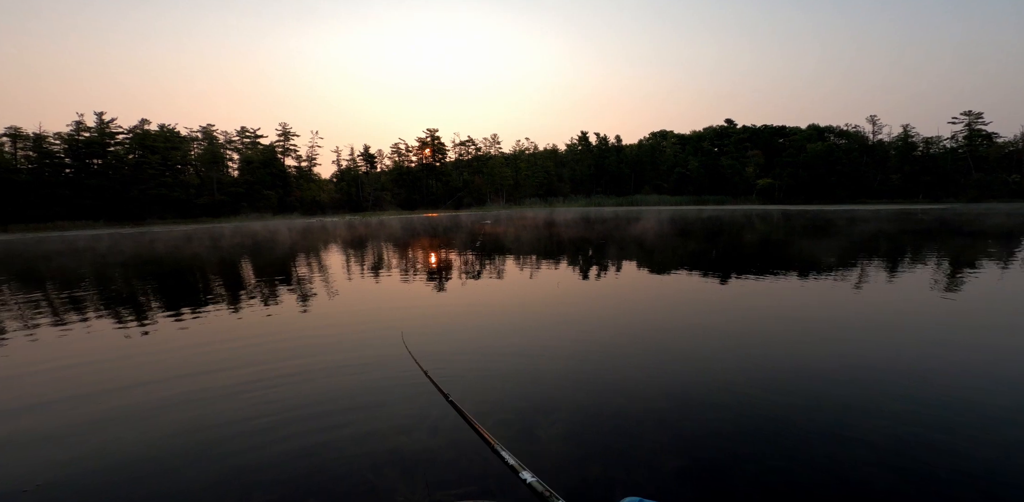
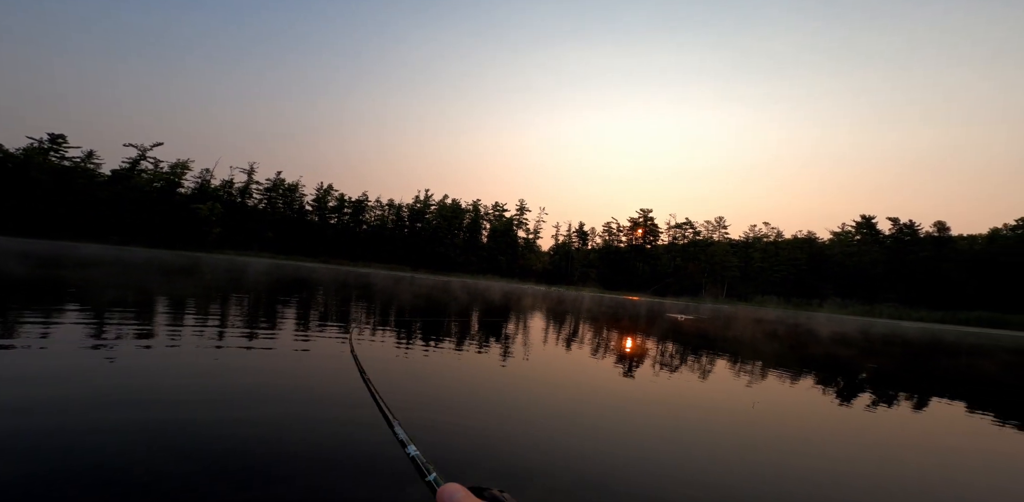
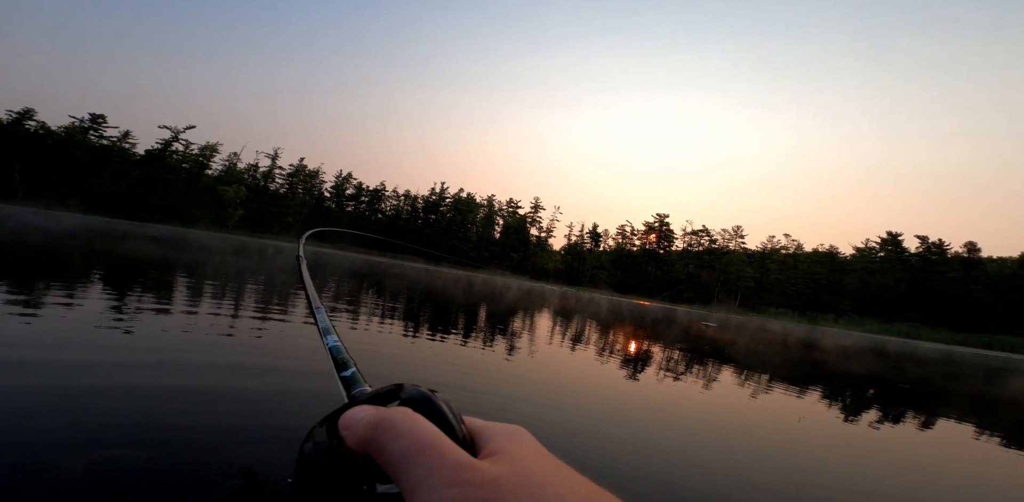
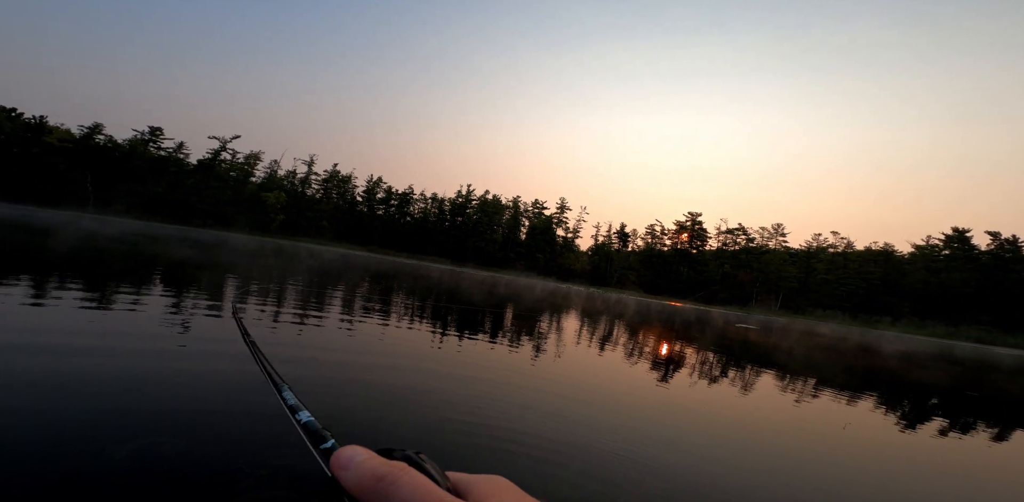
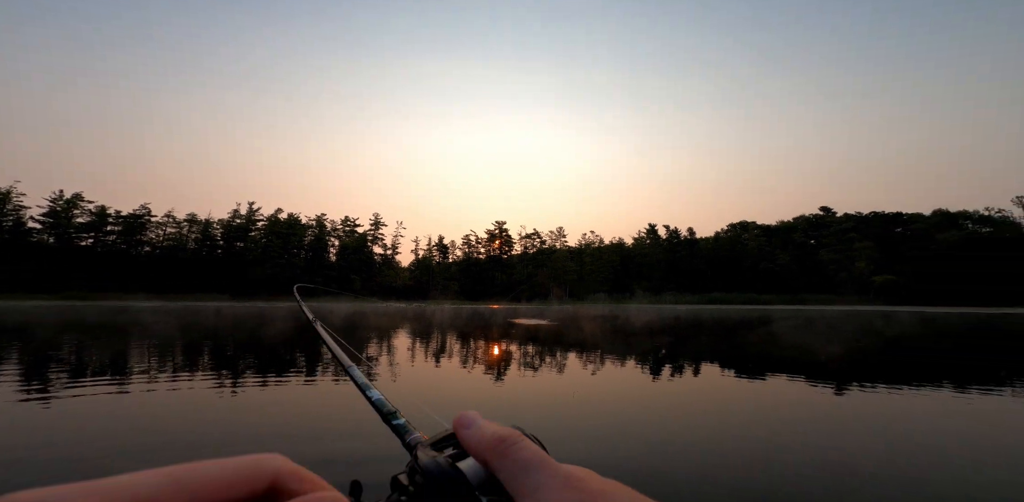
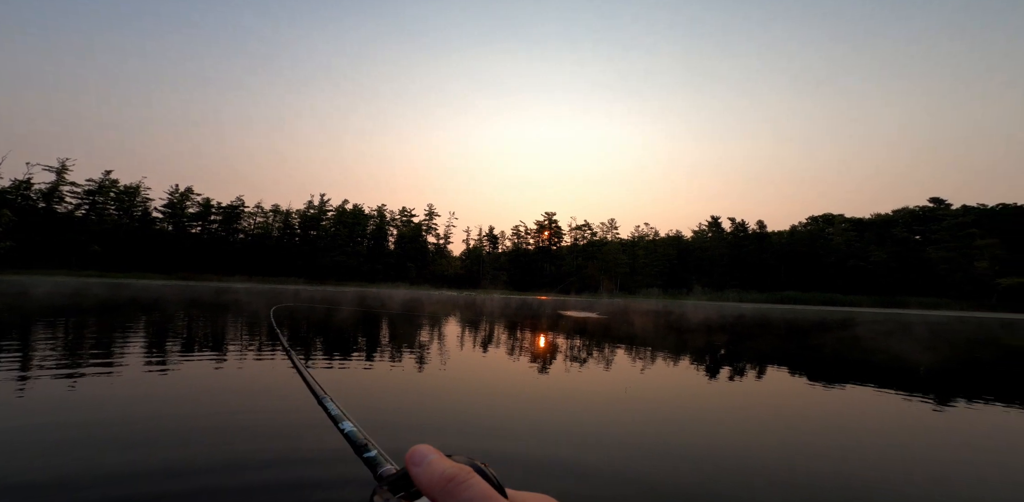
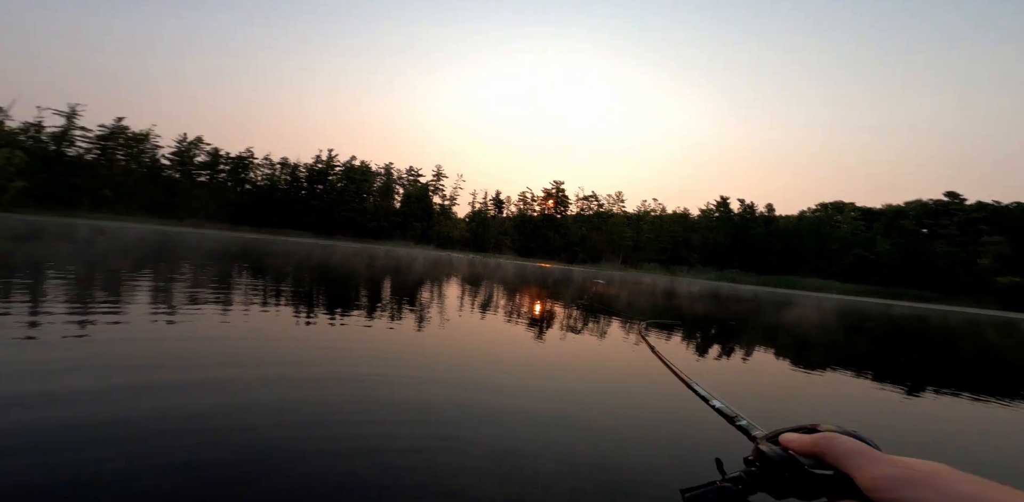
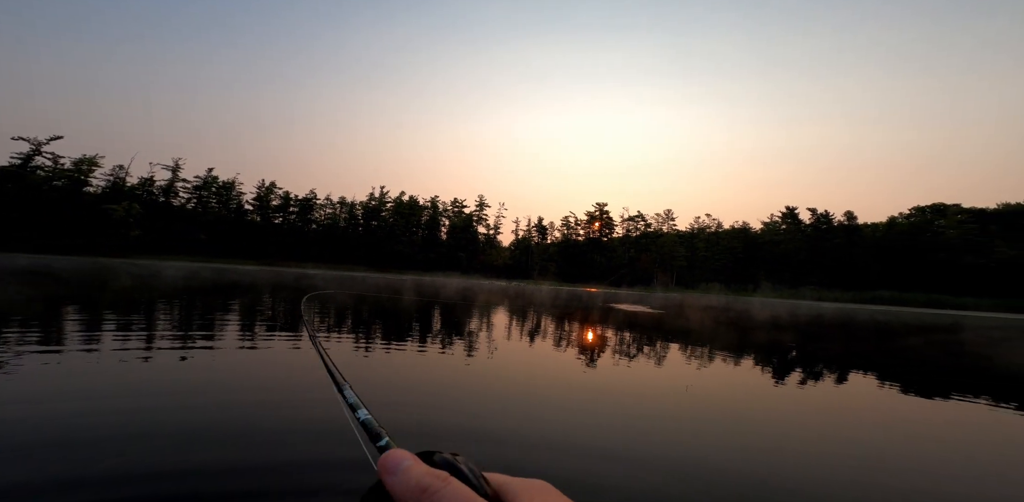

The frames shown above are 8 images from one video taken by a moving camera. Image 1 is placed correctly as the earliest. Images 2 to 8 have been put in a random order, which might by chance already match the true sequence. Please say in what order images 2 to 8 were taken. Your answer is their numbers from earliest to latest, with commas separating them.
7, 3, 4, 2, 8, 6, 5
